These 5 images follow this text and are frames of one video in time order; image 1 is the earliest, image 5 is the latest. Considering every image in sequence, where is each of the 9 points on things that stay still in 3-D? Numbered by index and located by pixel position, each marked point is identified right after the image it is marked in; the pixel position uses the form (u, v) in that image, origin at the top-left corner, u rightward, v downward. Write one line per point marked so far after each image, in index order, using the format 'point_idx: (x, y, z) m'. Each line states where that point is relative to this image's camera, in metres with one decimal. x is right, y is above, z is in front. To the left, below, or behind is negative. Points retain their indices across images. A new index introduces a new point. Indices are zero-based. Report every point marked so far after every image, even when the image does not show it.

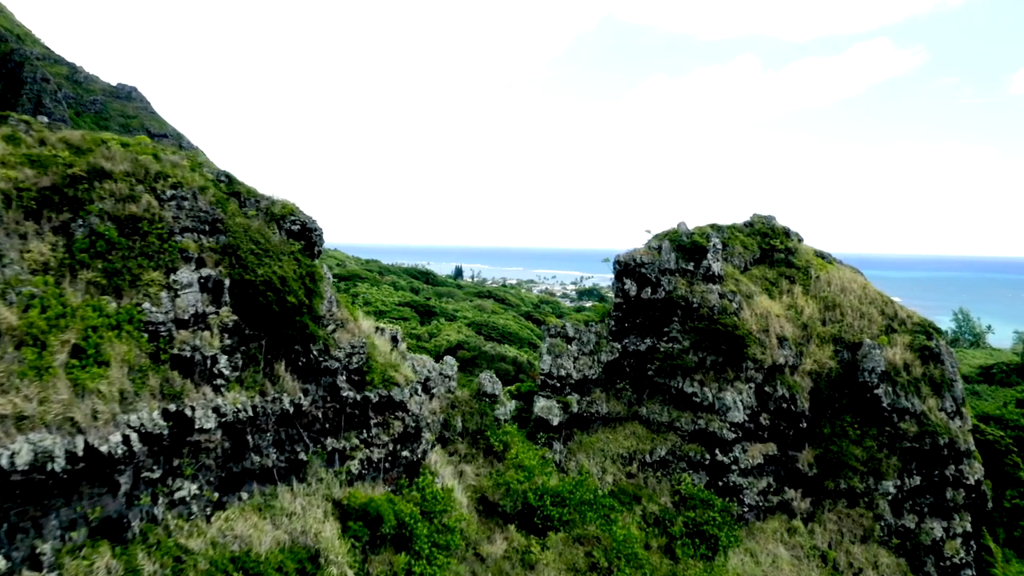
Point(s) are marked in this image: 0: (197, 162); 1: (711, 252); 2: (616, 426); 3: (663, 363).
0: (-4.1, +1.6, +11.7) m
1: (+4.4, +0.8, +19.8) m
2: (+2.1, -2.8, +18.3) m
3: (+3.2, -1.6, +18.8) m
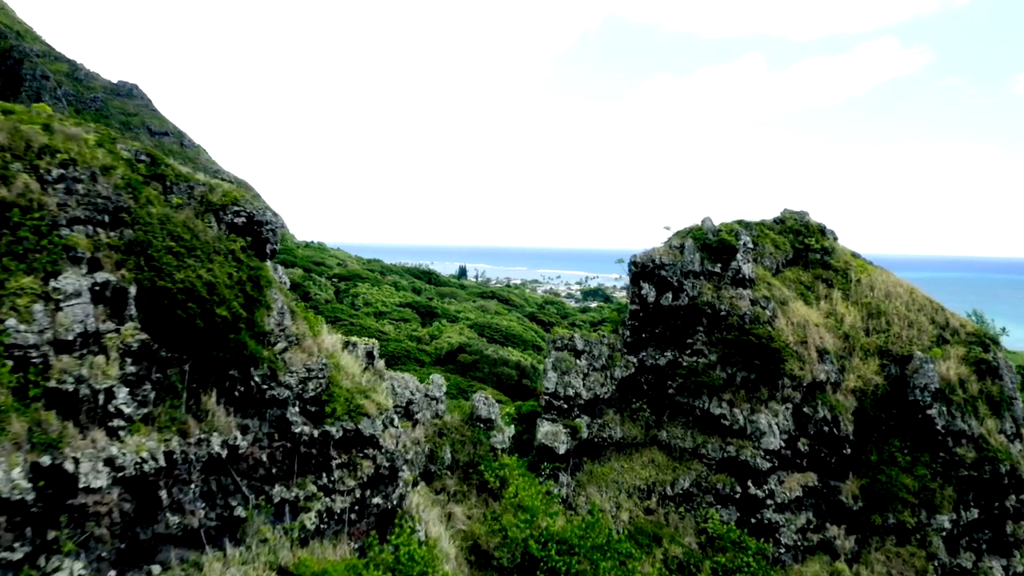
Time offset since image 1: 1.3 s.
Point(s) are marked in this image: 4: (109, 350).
0: (-4.2, +1.6, +9.2) m
1: (+4.4, +0.7, +17.3) m
2: (+2.1, -2.9, +15.8) m
3: (+3.2, -1.7, +16.2) m
4: (-3.5, -0.5, +7.7) m
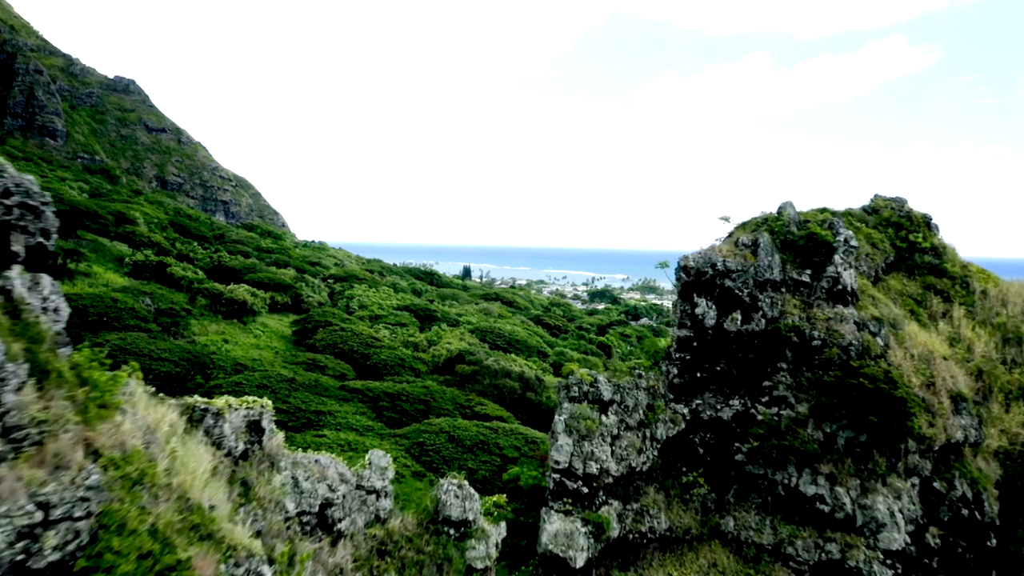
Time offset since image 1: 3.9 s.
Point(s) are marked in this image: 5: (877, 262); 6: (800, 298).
0: (-4.3, +1.4, +4.0) m
1: (+4.3, +0.5, +12.0) m
2: (+2.0, -3.1, +10.5) m
3: (+3.1, -1.9, +11.0) m
4: (-3.6, -0.7, +2.5) m
5: (+5.5, +0.4, +13.5) m
6: (+3.8, -0.1, +11.9) m
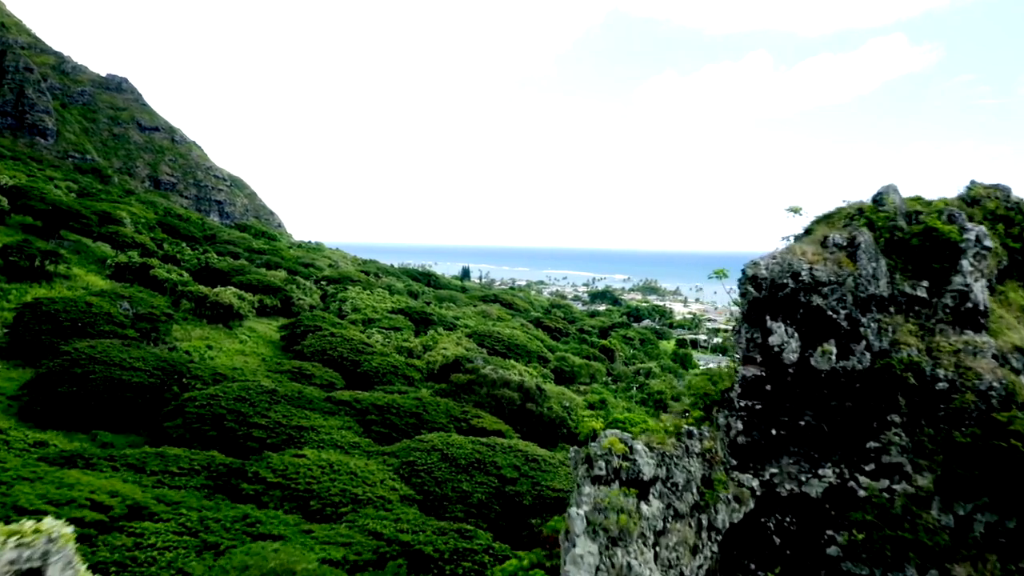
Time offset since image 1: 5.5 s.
0: (-4.4, +1.2, +0.7) m
1: (+4.3, +0.3, +8.7) m
2: (+2.0, -3.3, +7.2) m
3: (+3.1, -2.1, +7.7) m
4: (-3.6, -0.9, -0.8) m
5: (+5.5, +0.2, +10.2) m
6: (+3.7, -0.3, +8.6) m
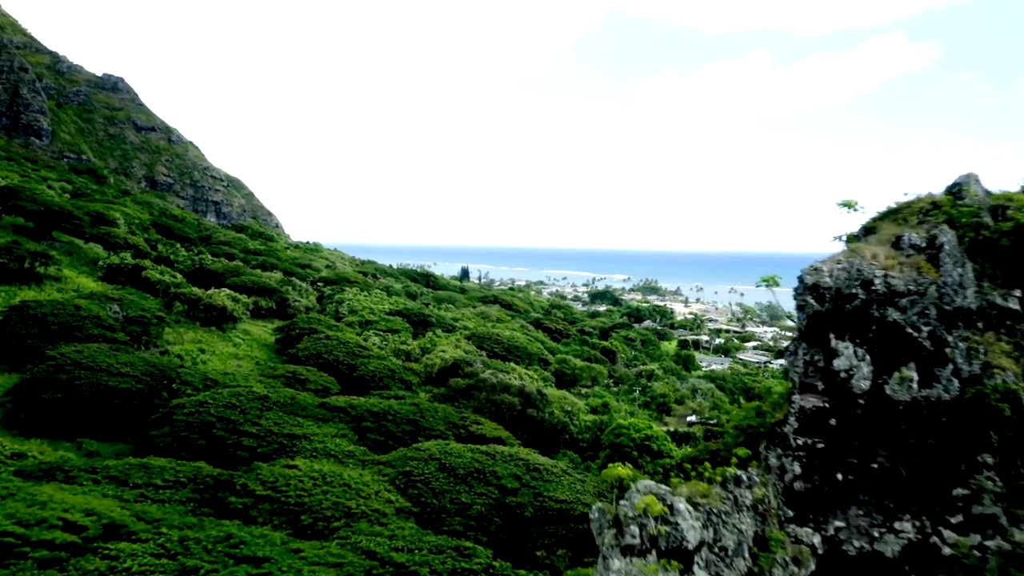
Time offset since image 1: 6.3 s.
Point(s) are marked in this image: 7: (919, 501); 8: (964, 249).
0: (-4.3, +1.1, -0.7) m
1: (+4.3, +0.2, +7.3) m
2: (+2.0, -3.4, +5.8) m
3: (+3.1, -2.2, +6.3) m
4: (-3.6, -1.0, -2.3) m
5: (+5.5, +0.2, +8.8) m
6: (+3.8, -0.4, +7.2) m
7: (+3.0, -1.6, +6.9) m
8: (+3.6, +0.4, +7.6) m
